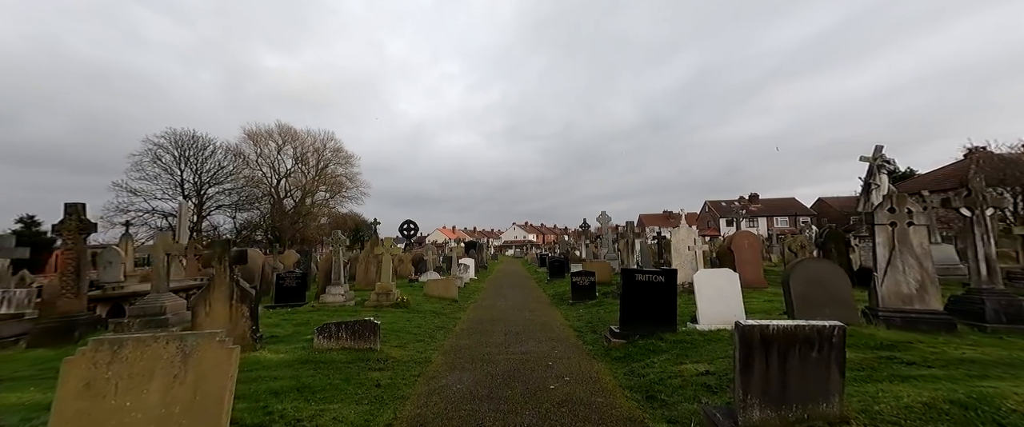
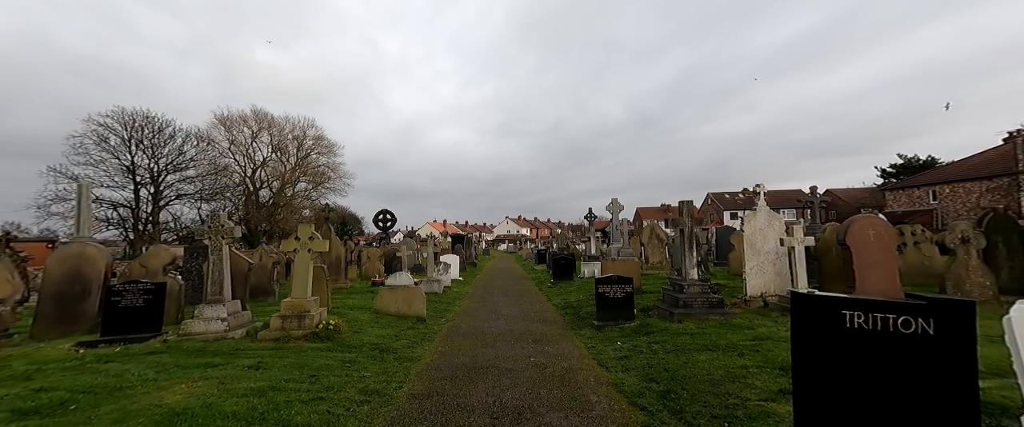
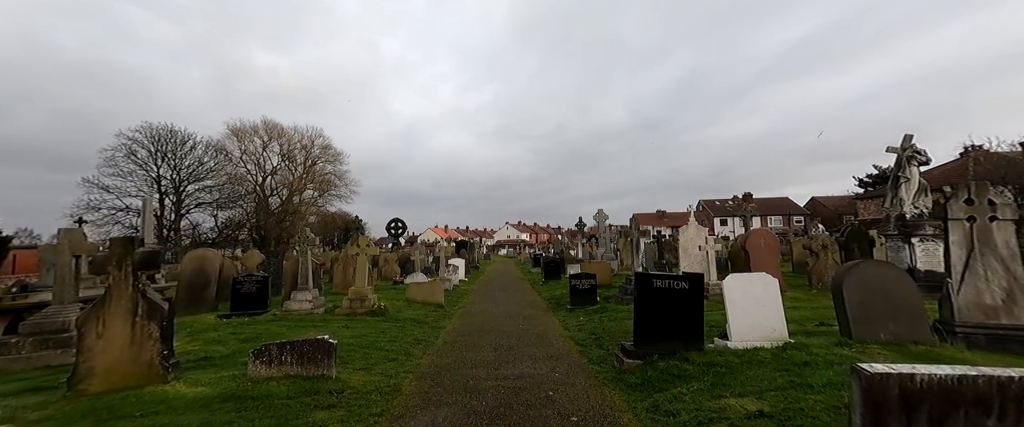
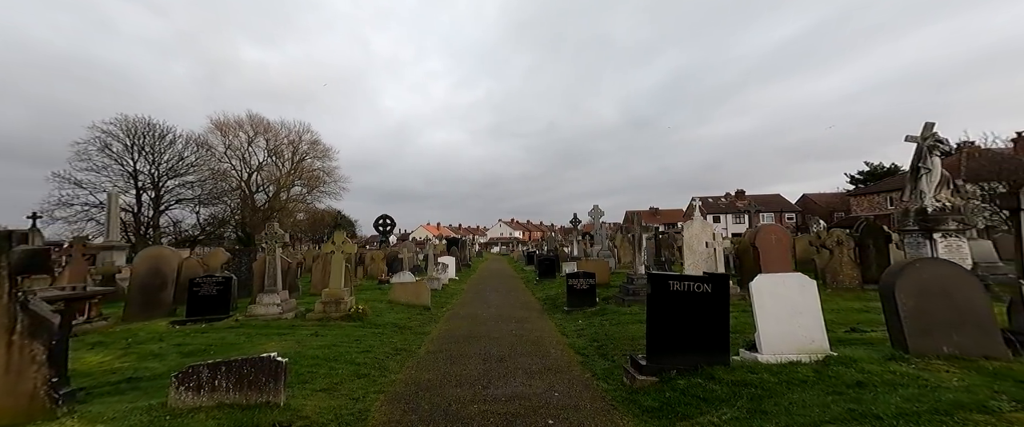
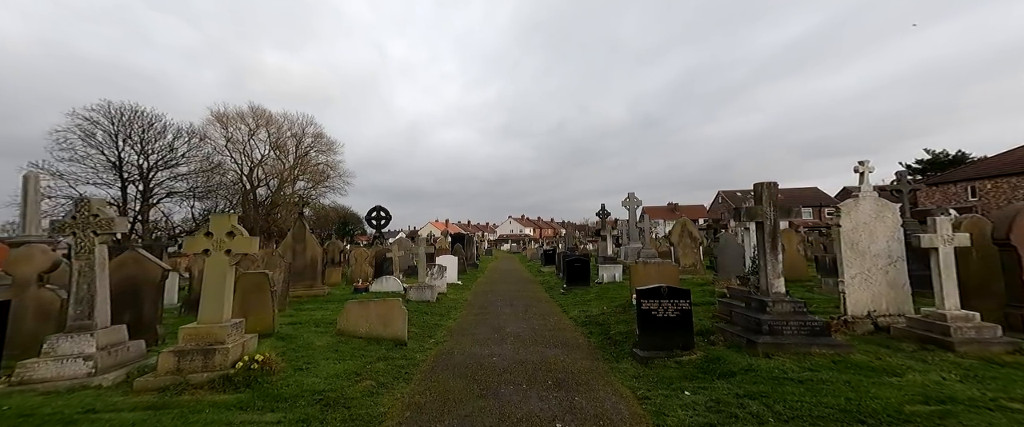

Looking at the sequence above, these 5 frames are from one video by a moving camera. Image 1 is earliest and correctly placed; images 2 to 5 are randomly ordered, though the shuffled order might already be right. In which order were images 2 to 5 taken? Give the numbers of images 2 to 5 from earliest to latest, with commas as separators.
3, 4, 2, 5
